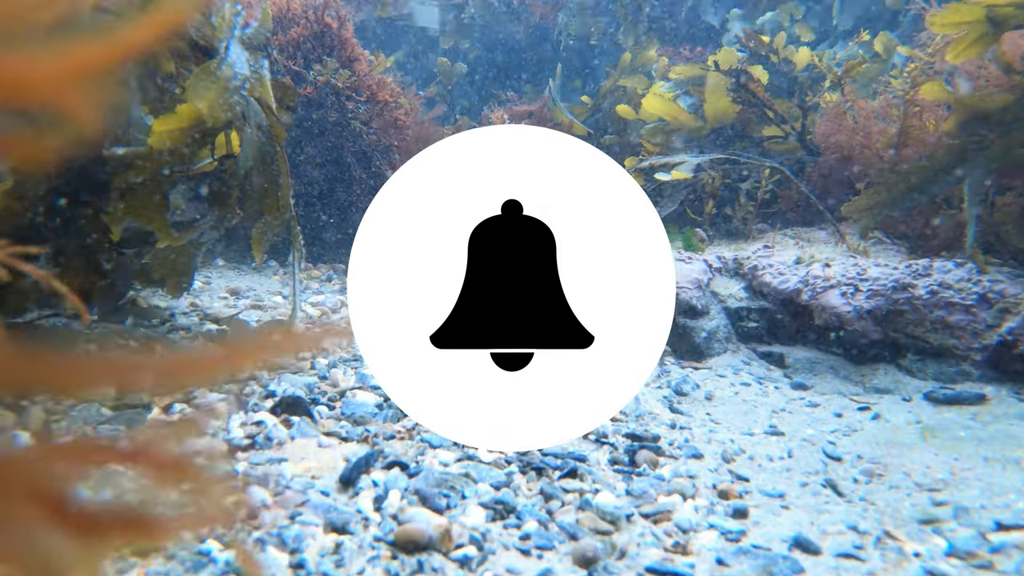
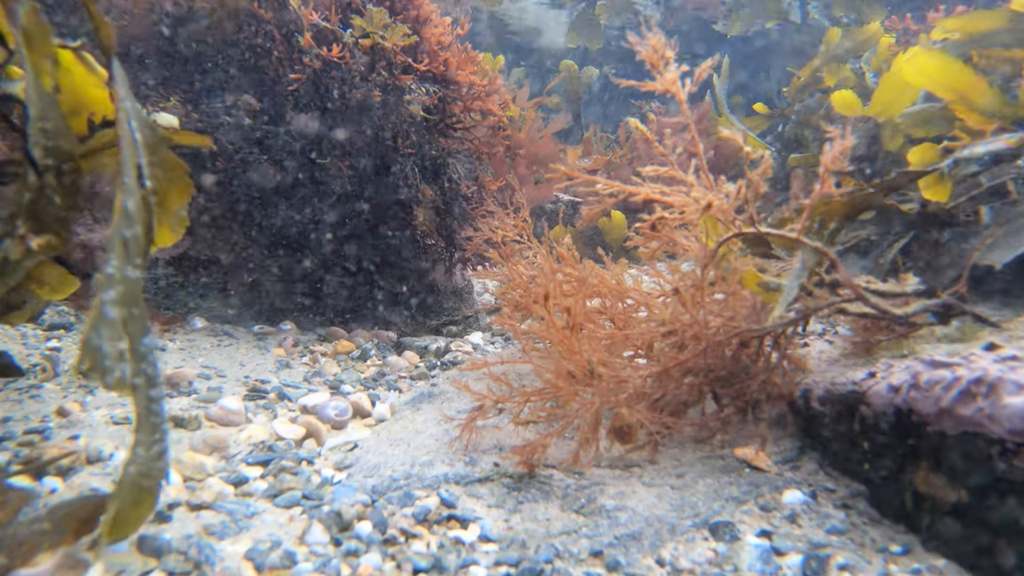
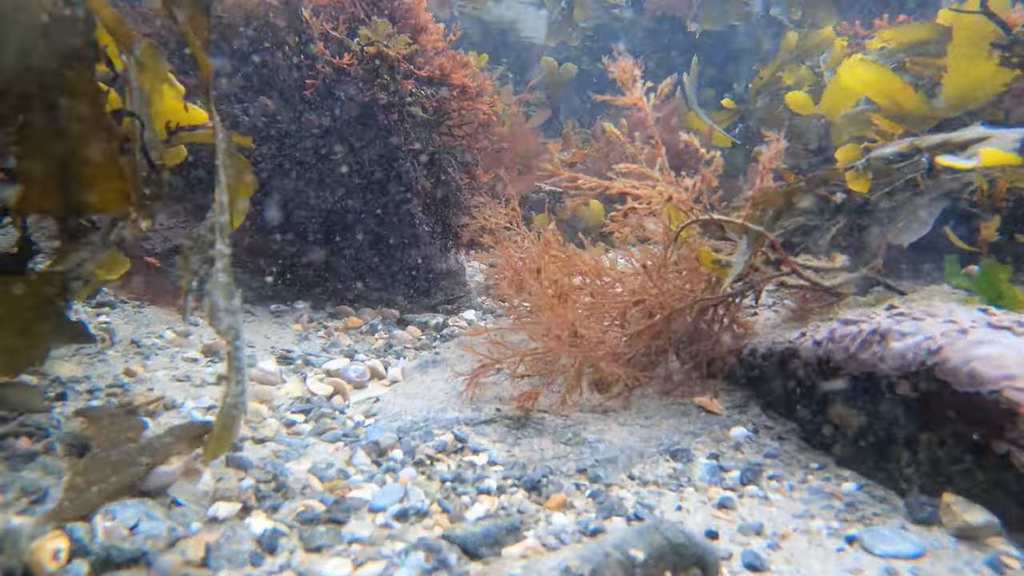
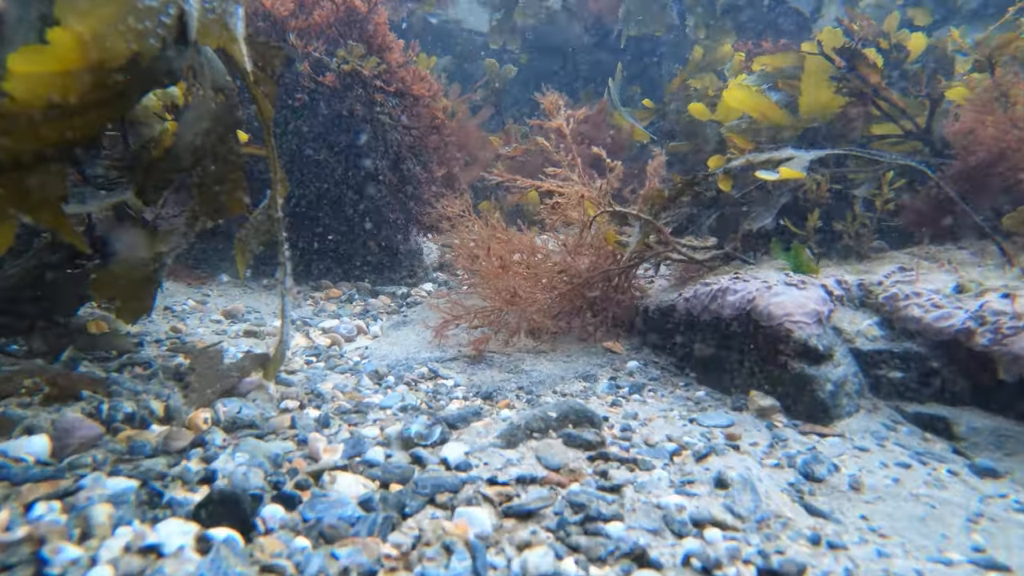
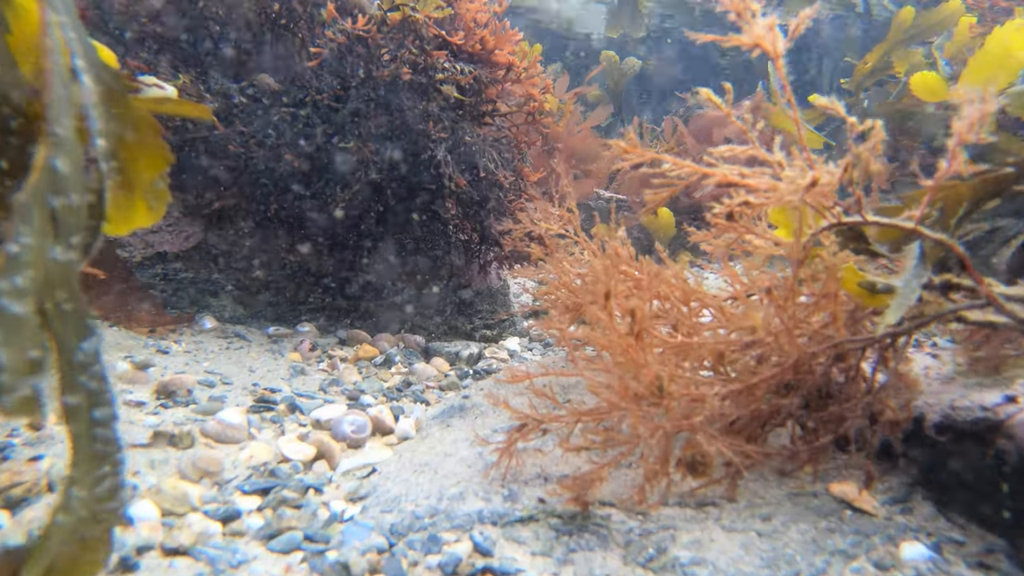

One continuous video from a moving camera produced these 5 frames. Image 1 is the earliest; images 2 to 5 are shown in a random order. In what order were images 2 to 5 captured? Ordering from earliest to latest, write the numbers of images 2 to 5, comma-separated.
4, 3, 2, 5
